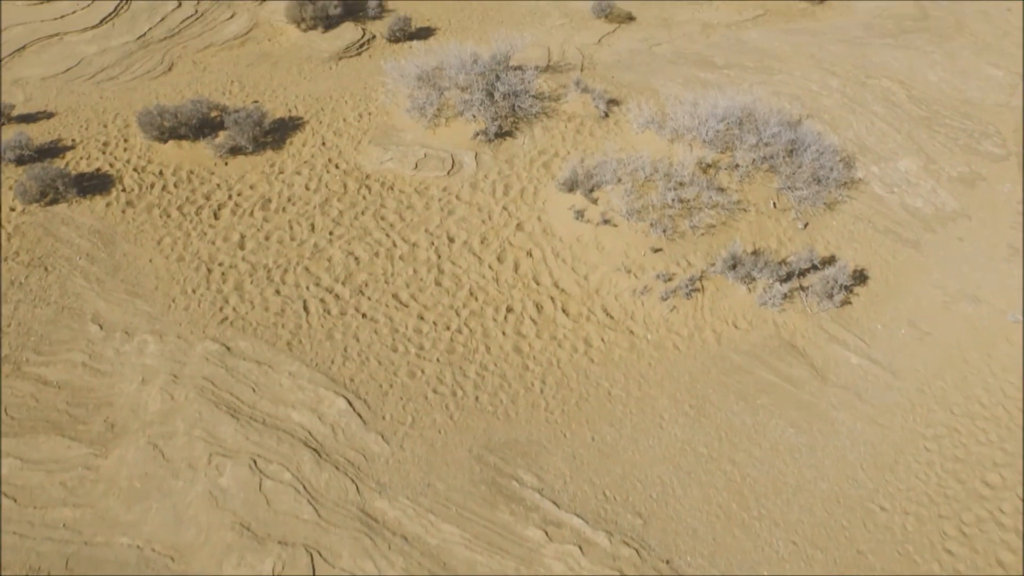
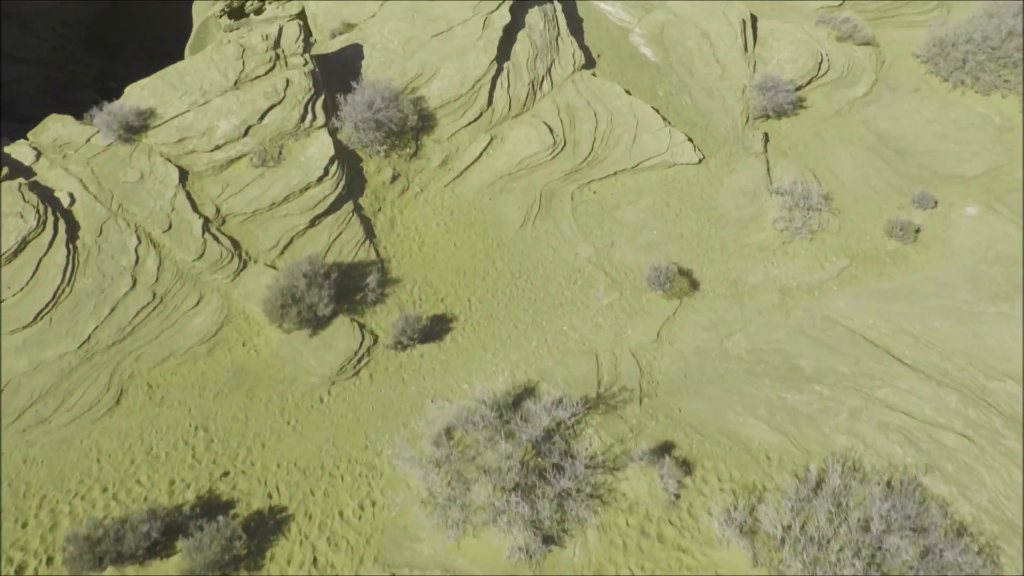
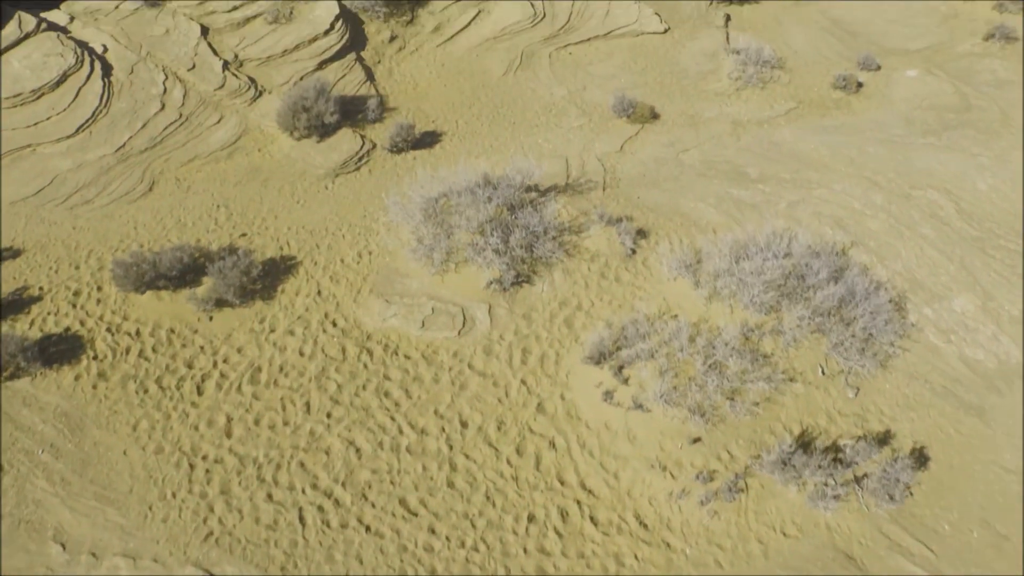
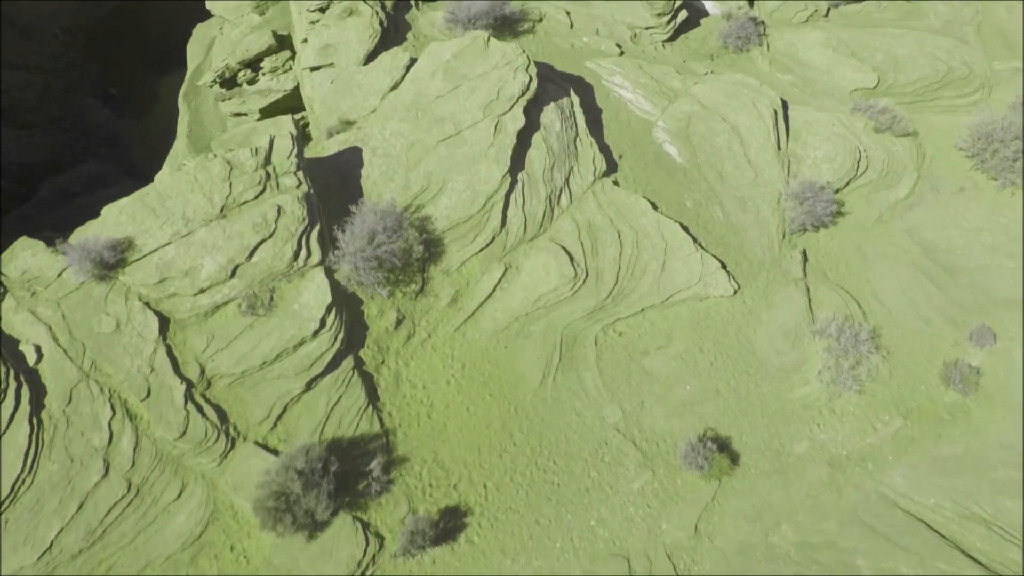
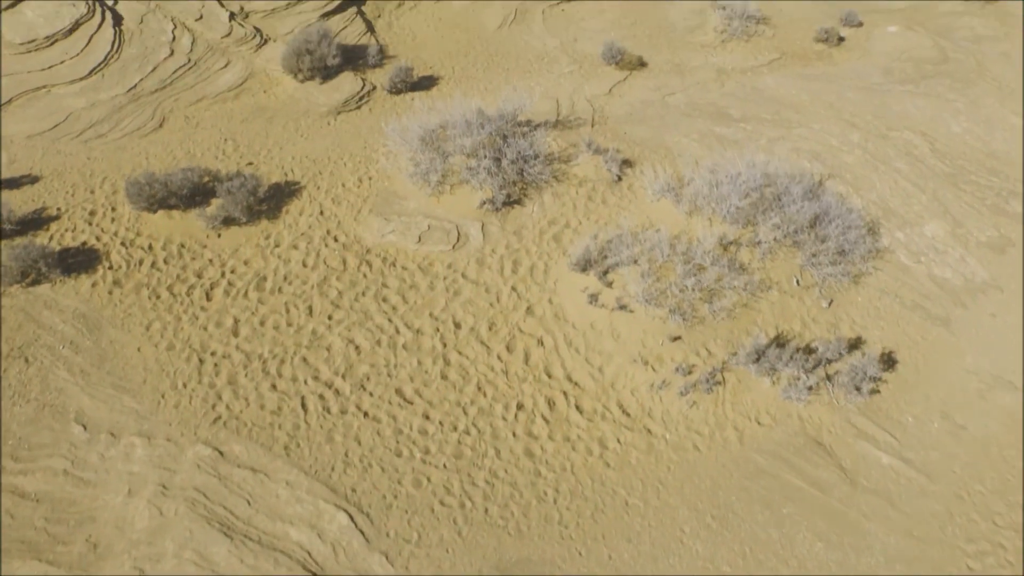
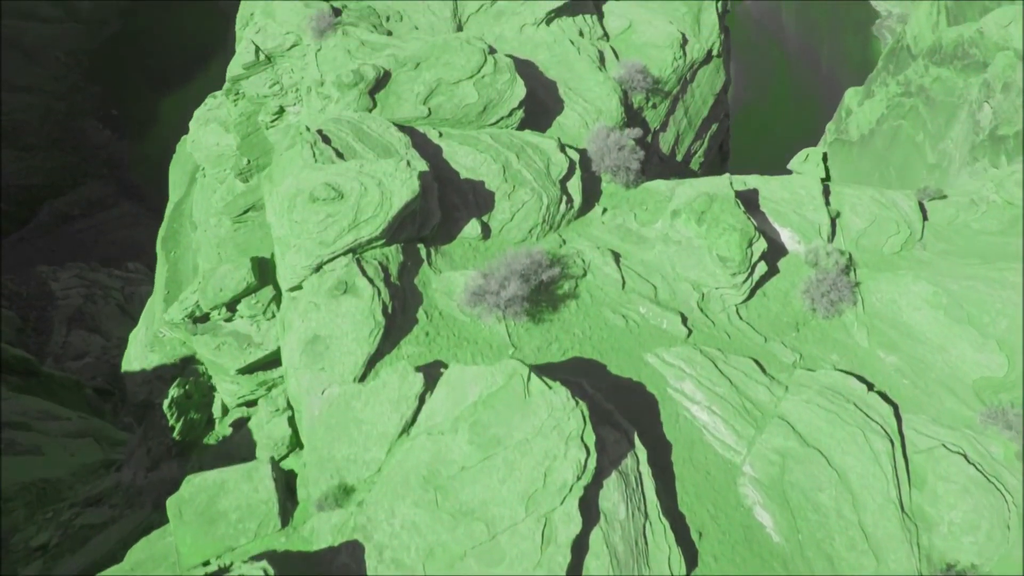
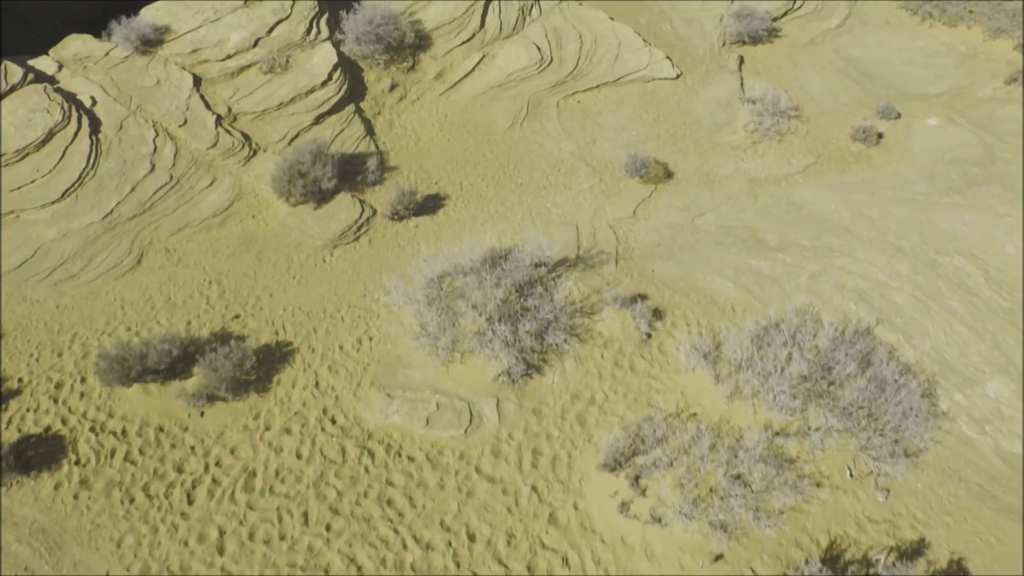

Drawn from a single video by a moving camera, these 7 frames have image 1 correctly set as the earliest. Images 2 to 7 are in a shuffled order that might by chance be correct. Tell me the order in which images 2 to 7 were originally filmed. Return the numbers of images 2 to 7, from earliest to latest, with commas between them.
5, 3, 7, 2, 4, 6
